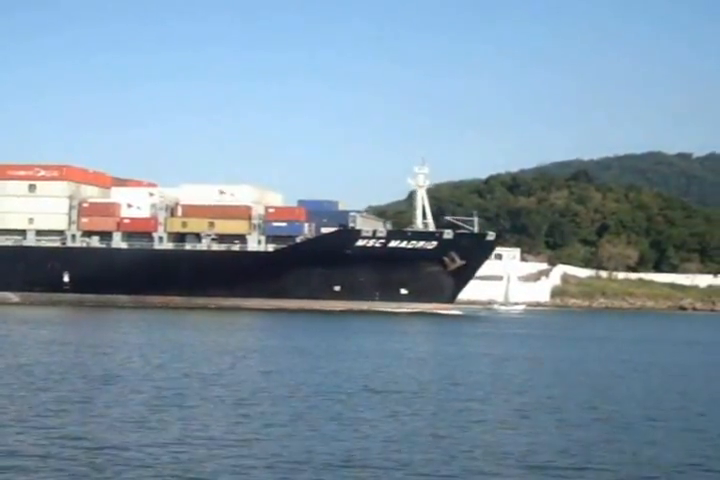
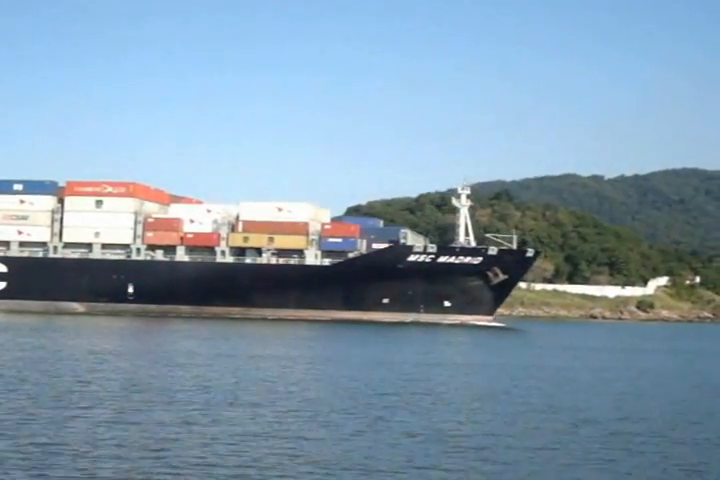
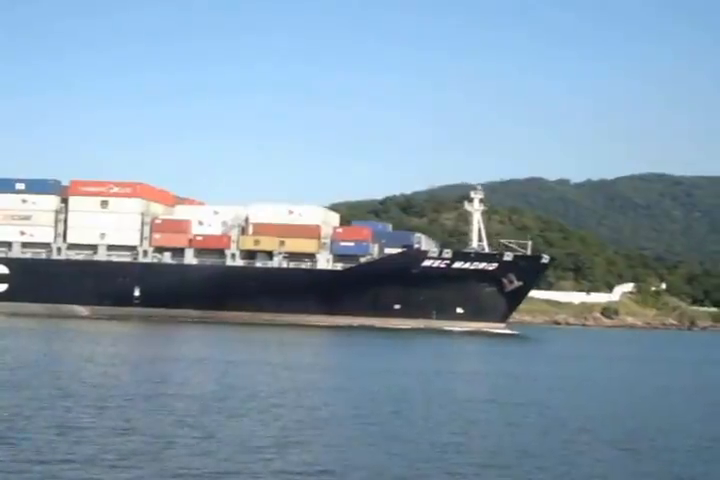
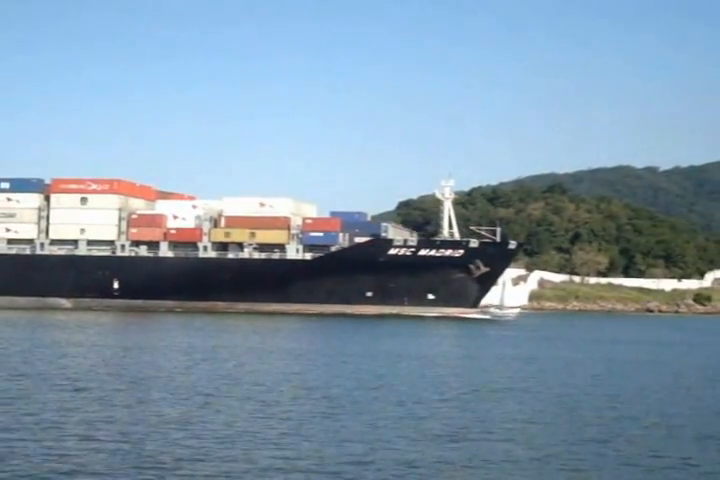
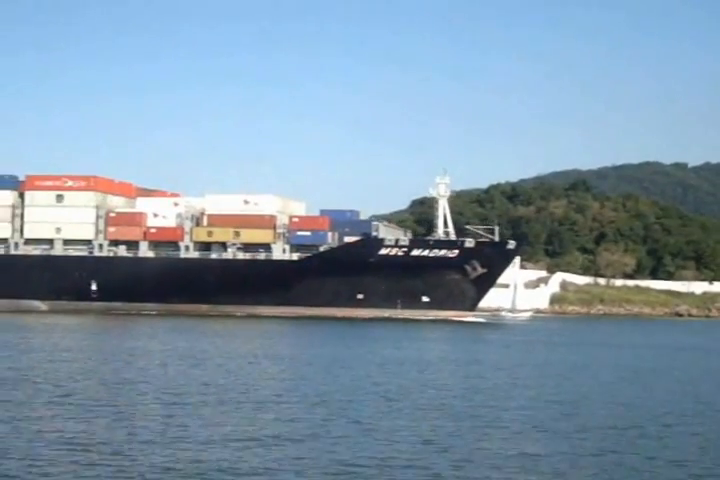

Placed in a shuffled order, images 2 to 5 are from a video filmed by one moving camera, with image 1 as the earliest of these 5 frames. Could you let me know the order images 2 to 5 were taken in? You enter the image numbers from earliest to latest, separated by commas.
5, 4, 2, 3
